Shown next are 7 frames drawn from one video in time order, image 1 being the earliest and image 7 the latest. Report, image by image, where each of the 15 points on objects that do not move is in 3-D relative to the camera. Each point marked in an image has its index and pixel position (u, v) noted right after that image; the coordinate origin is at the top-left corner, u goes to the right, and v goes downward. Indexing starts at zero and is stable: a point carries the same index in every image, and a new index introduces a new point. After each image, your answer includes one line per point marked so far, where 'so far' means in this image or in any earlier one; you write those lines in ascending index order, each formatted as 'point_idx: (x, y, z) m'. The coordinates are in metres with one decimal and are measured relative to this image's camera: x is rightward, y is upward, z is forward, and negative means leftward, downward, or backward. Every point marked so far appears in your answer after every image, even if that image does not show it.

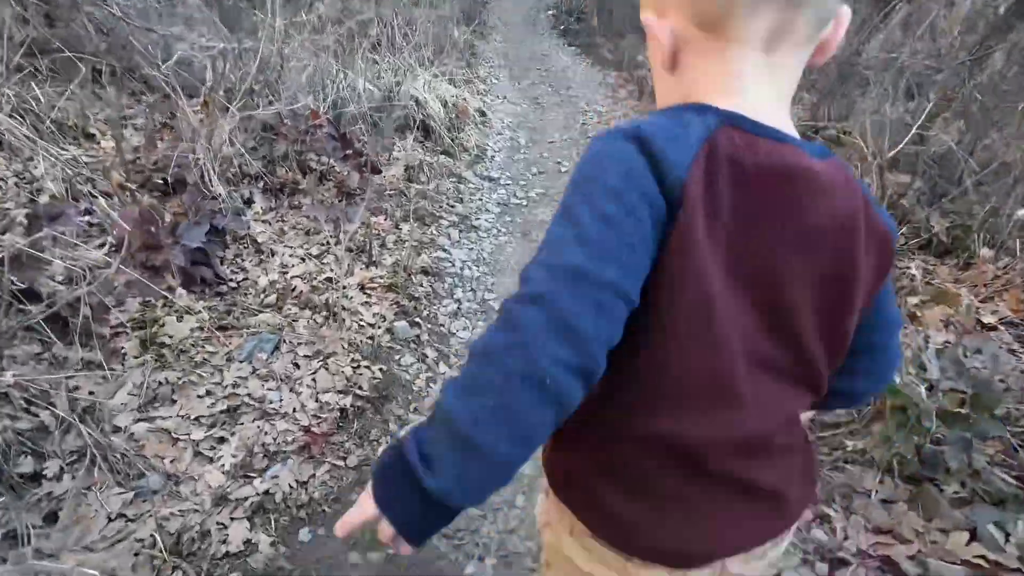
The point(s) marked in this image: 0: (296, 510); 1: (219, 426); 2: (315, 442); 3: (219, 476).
0: (-0.8, -0.8, +2.0) m
1: (-1.2, -0.6, +2.2) m
2: (-0.8, -0.6, +2.2) m
3: (-1.1, -0.7, +2.0) m
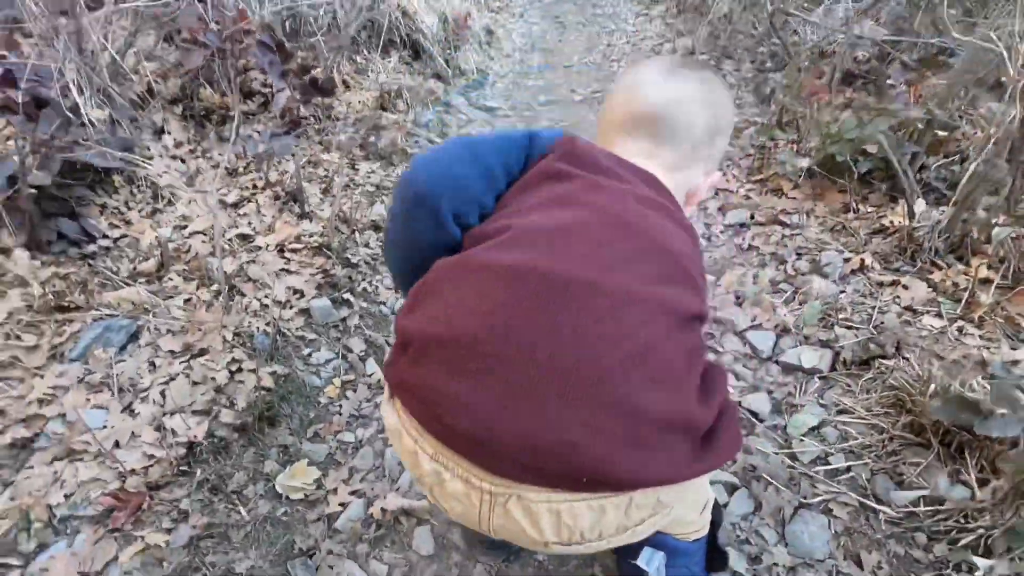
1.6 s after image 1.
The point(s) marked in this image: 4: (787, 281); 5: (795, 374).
0: (-1.0, -0.8, +1.2) m
1: (-1.4, -0.5, +1.4) m
2: (-1.0, -0.6, +1.5) m
3: (-1.3, -0.7, +1.3) m
4: (+1.2, 0.0, +2.5) m
5: (+1.1, -0.3, +2.0) m
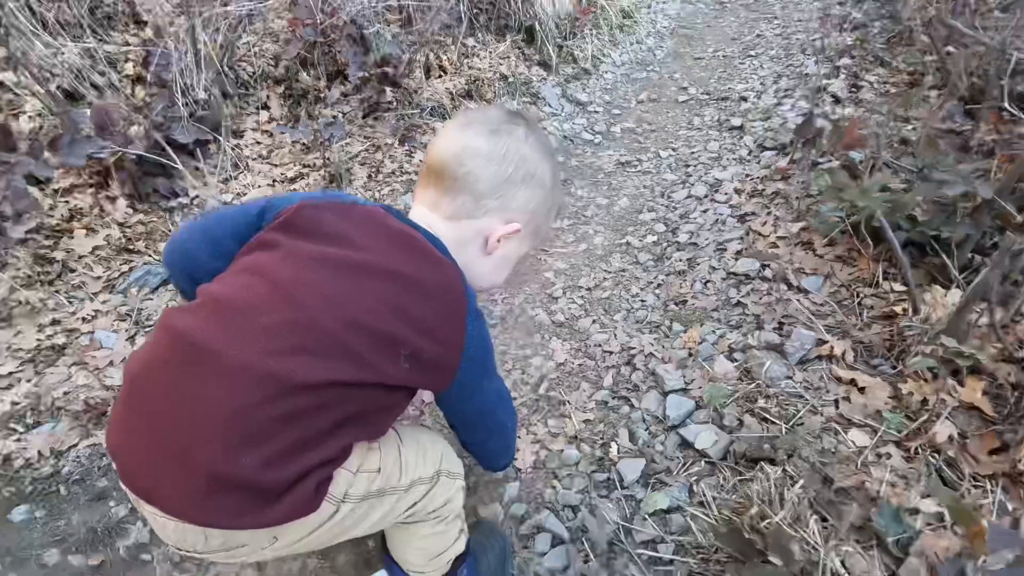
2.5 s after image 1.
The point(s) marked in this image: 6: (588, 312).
0: (-1.6, -0.7, +1.8) m
1: (-1.9, -0.3, +2.1) m
2: (-1.6, -0.5, +2.0) m
3: (-1.9, -0.5, +1.9) m
4: (+1.0, -0.3, +2.3) m
5: (+0.6, -0.6, +2.0) m
6: (+0.4, -0.1, +2.7) m
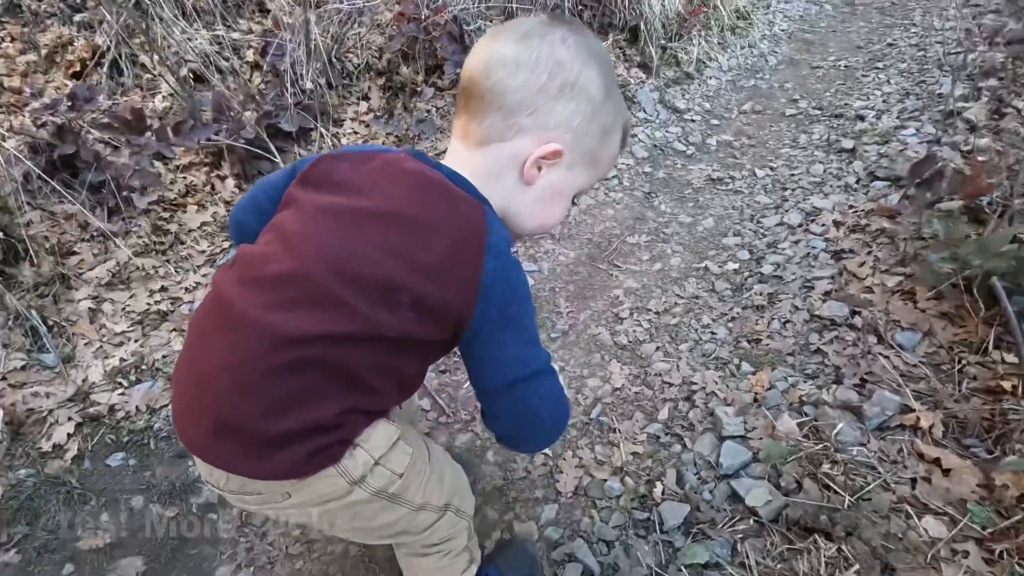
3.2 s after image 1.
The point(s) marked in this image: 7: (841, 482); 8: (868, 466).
0: (-1.5, -0.6, +2.1) m
1: (-1.7, -0.2, +2.3) m
2: (-1.3, -0.4, +2.2) m
3: (-1.7, -0.3, +2.2) m
4: (+1.2, -0.5, +2.1) m
5: (+0.8, -0.8, +1.9) m
6: (+0.7, -0.2, +2.6) m
7: (+1.1, -0.7, +1.8) m
8: (+1.2, -0.6, +1.8) m
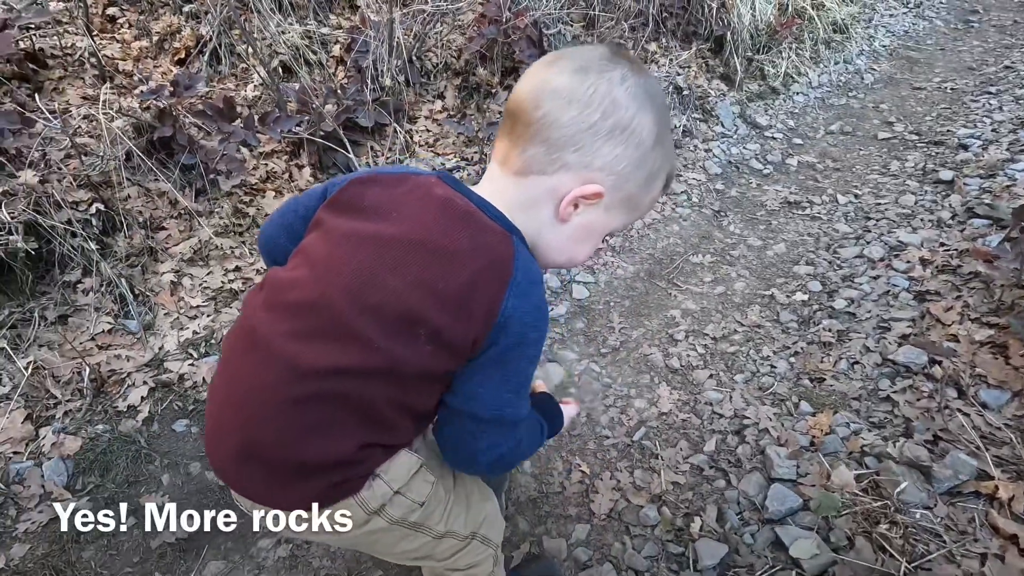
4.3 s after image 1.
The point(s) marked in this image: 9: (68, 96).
0: (-1.3, -0.5, +2.2) m
1: (-1.4, -0.1, +2.5) m
2: (-1.1, -0.3, +2.4) m
3: (-1.5, -0.2, +2.4) m
4: (+1.4, -0.6, +2.0) m
5: (+0.9, -0.9, +1.8) m
6: (+0.9, -0.4, +2.5) m
7: (+1.2, -0.8, +1.7) m
8: (+1.3, -0.8, +1.7) m
9: (-2.6, +1.1, +3.2) m
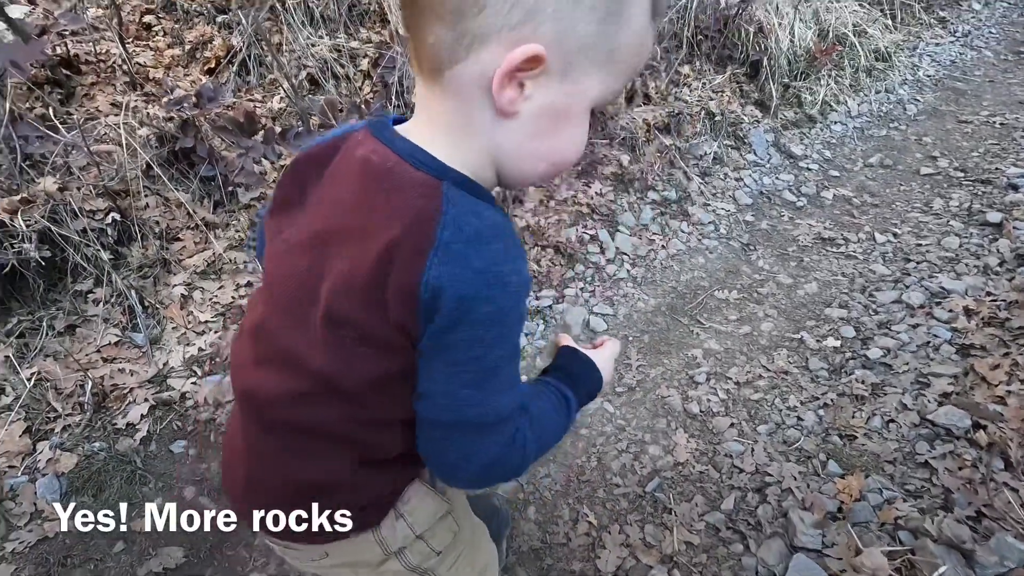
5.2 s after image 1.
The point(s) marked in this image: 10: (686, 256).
0: (-1.3, -0.5, +2.2) m
1: (-1.4, -0.2, +2.5) m
2: (-1.1, -0.4, +2.3) m
3: (-1.4, -0.3, +2.3) m
4: (+1.4, -0.8, +1.8) m
5: (+0.9, -1.1, +1.6) m
6: (+1.0, -0.5, +2.4) m
7: (+1.2, -1.0, +1.5) m
8: (+1.3, -1.0, +1.5) m
9: (-2.5, +1.1, +3.2) m
10: (+1.1, +0.2, +3.3) m
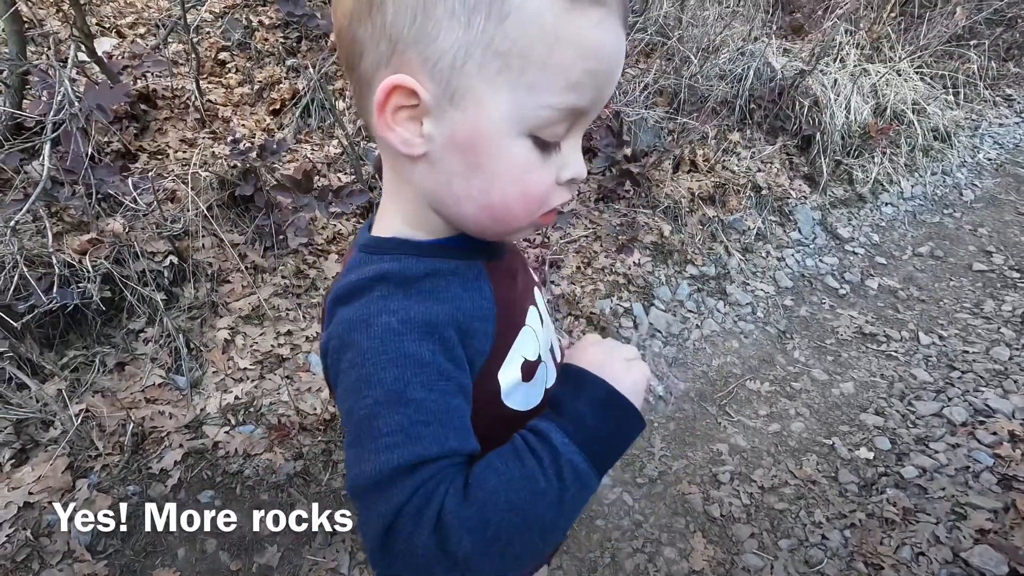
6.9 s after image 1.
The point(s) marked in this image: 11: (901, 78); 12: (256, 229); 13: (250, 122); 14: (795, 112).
0: (-1.2, -0.8, +2.2) m
1: (-1.2, -0.4, +2.6) m
2: (-1.0, -0.6, +2.4) m
3: (-1.3, -0.5, +2.4) m
4: (+1.4, -1.3, +1.7) m
5: (+0.9, -1.5, +1.6) m
6: (+1.0, -1.0, +2.3) m
7: (+1.2, -1.4, +1.4) m
8: (+1.3, -1.4, +1.4) m
9: (-2.2, +1.0, +3.4) m
10: (+1.3, -0.3, +3.2) m
11: (+4.0, +2.1, +5.5) m
12: (-1.4, +0.3, +2.9) m
13: (-1.8, +1.1, +3.7) m
14: (+2.5, +1.5, +4.7) m
